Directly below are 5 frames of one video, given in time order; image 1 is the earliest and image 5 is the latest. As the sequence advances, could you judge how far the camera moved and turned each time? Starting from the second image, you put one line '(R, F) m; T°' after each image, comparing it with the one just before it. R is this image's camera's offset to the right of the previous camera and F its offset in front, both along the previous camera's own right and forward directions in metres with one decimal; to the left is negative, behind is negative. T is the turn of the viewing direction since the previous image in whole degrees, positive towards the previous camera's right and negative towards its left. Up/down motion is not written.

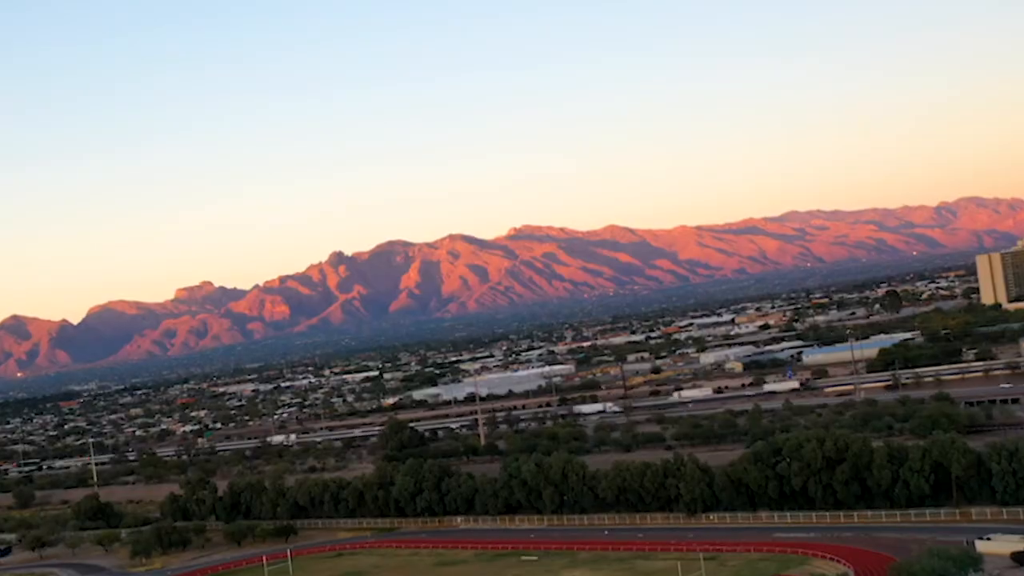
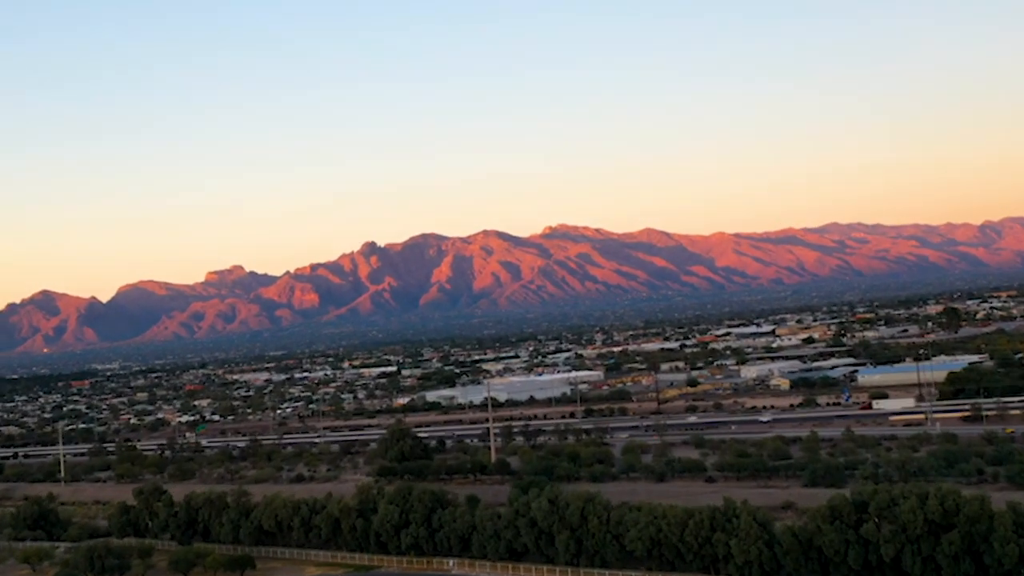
(+0.3, +7.5) m; -1°
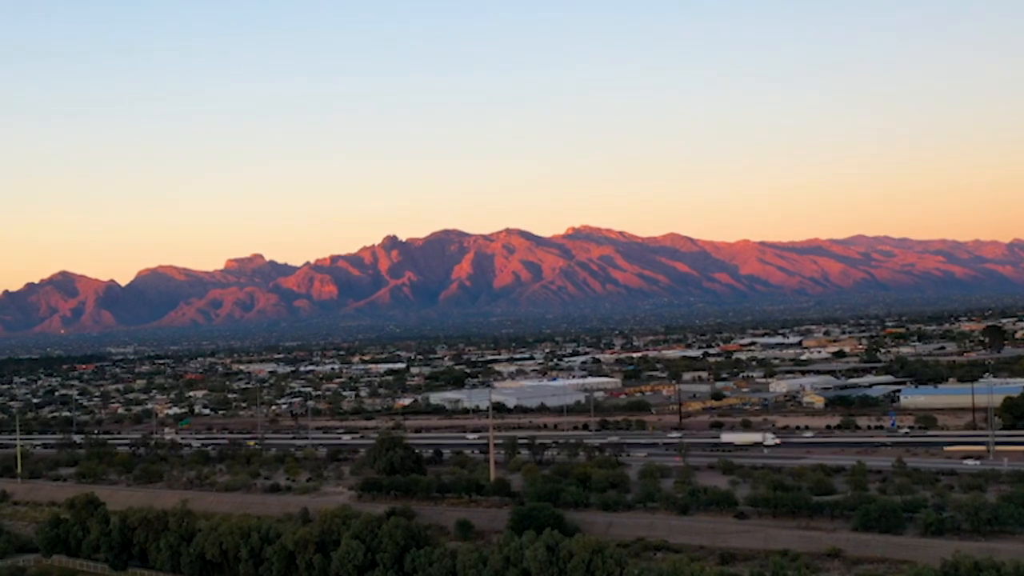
(+0.3, +6.0) m; -1°
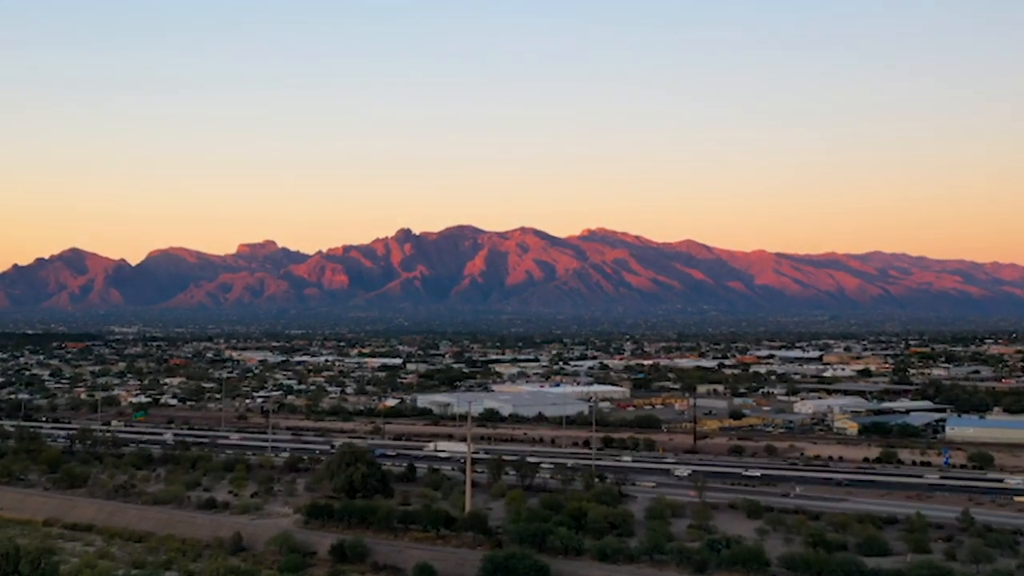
(+0.5, +7.7) m; 0°
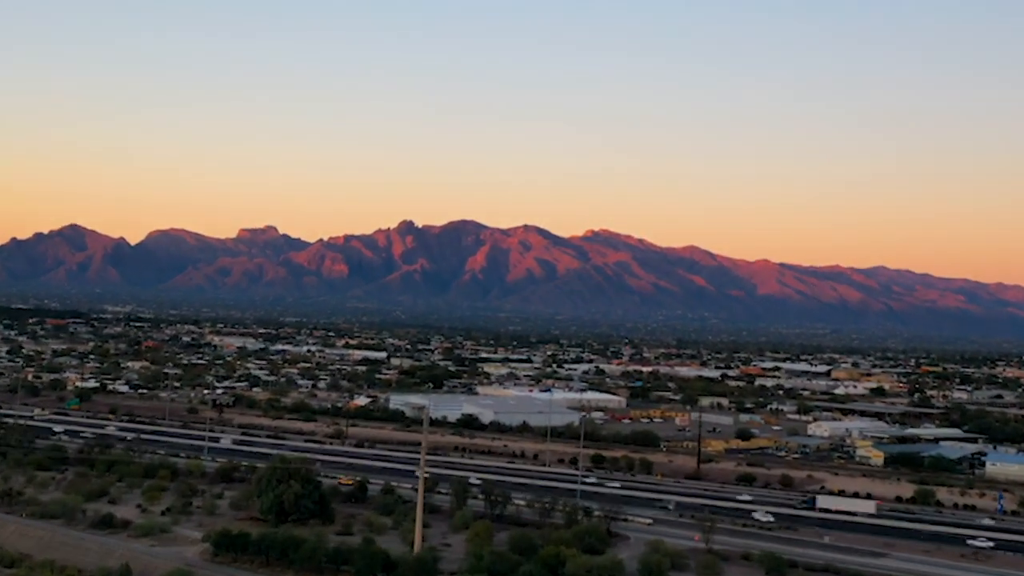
(+0.5, +7.2) m; 0°
